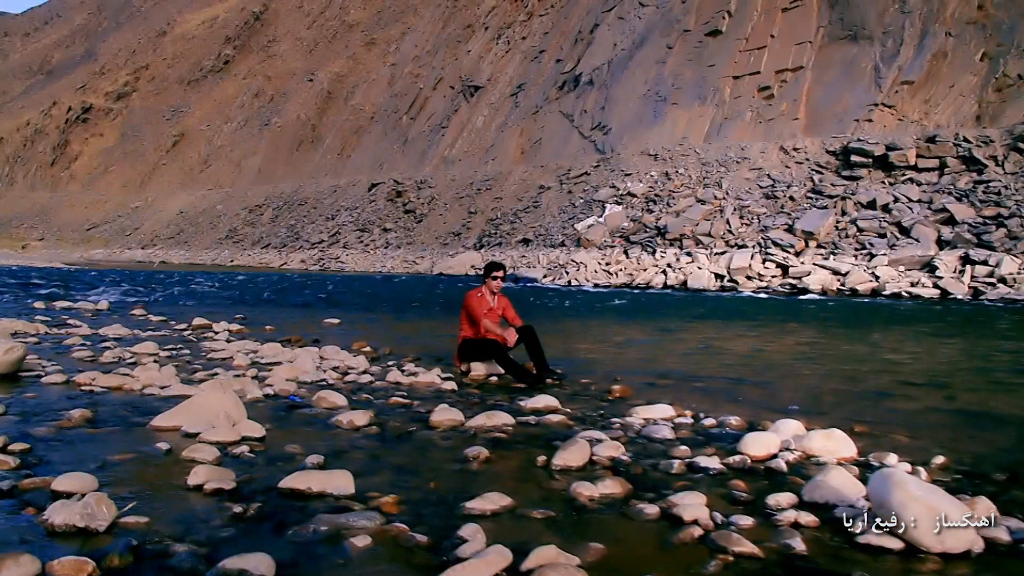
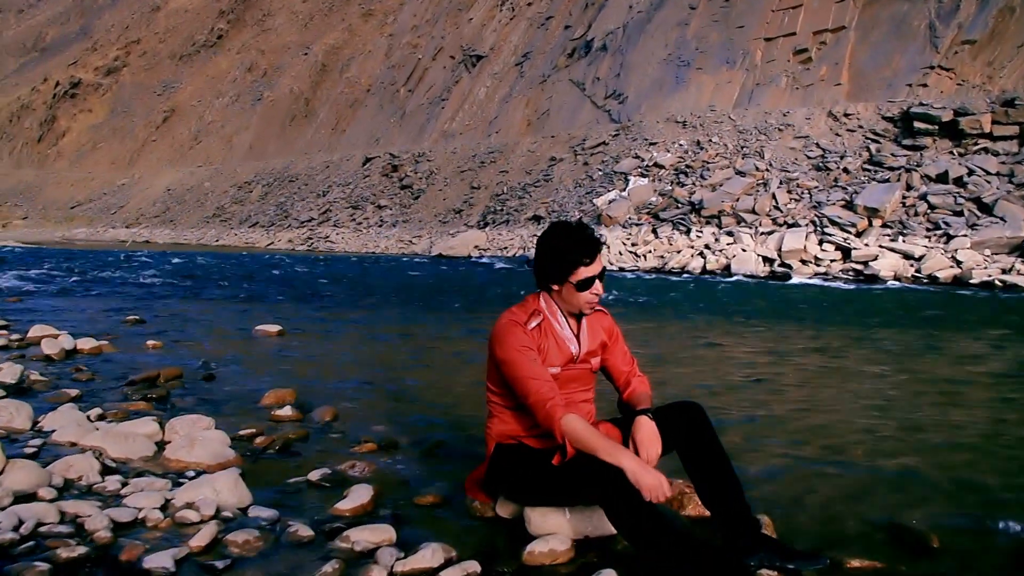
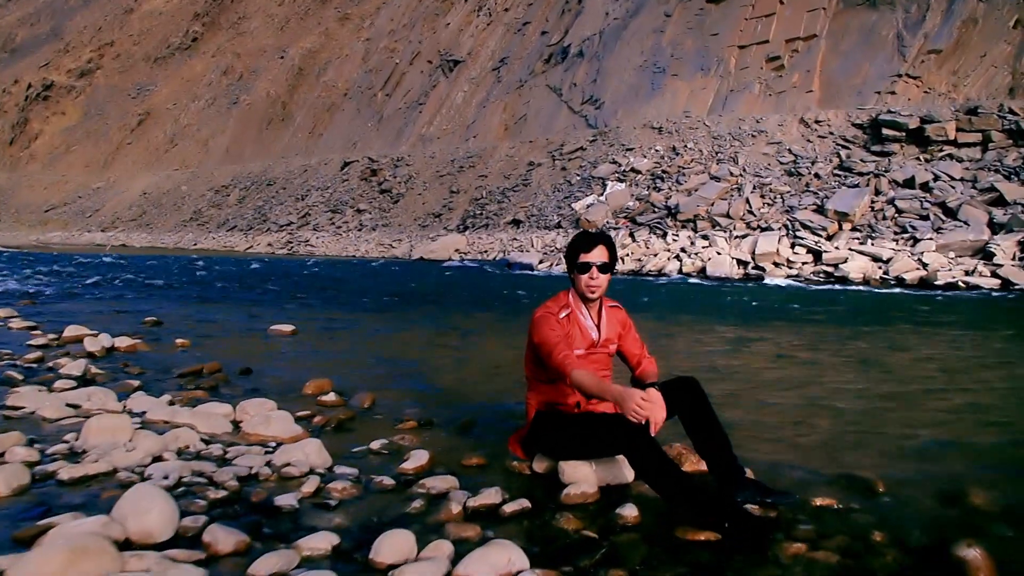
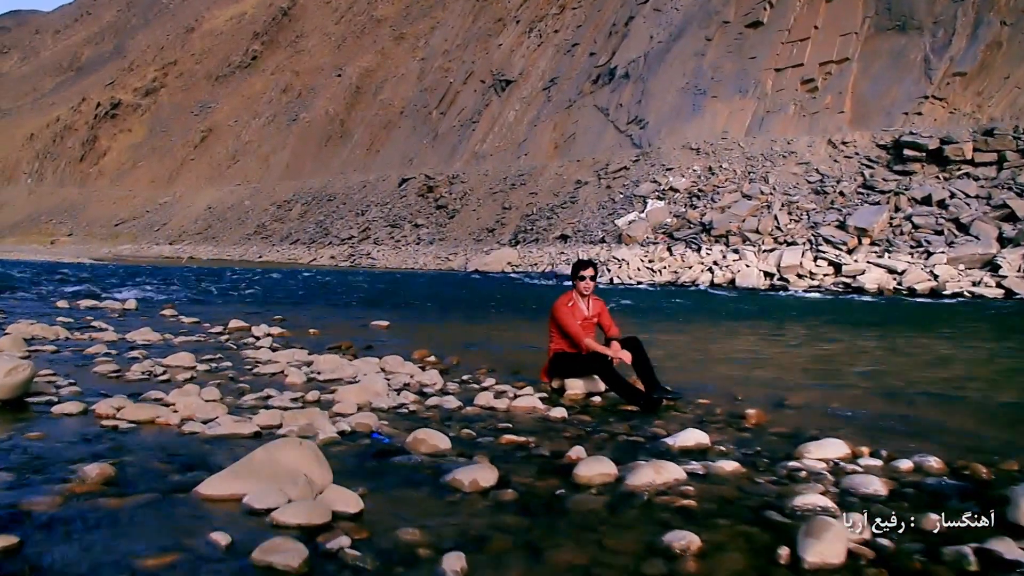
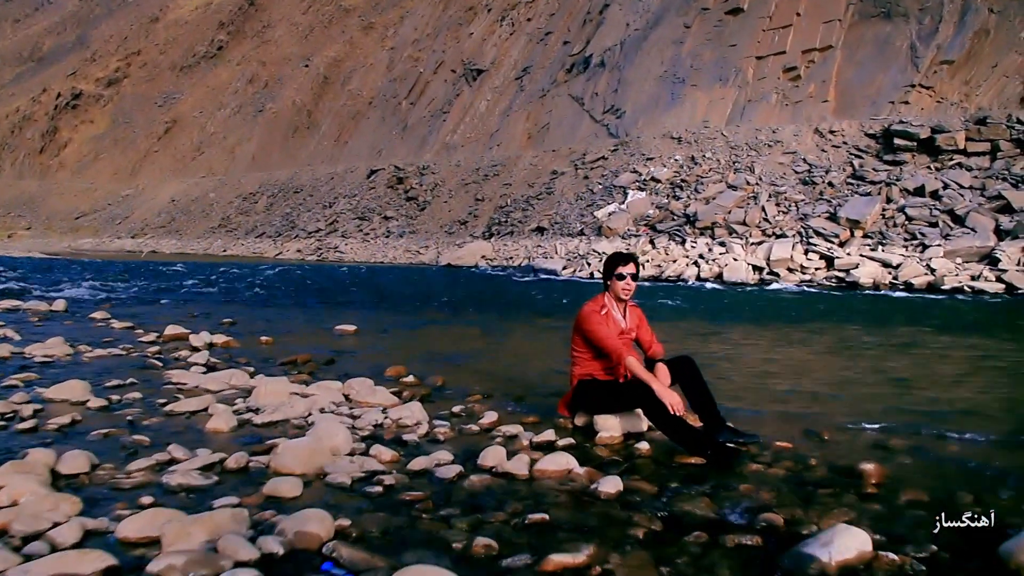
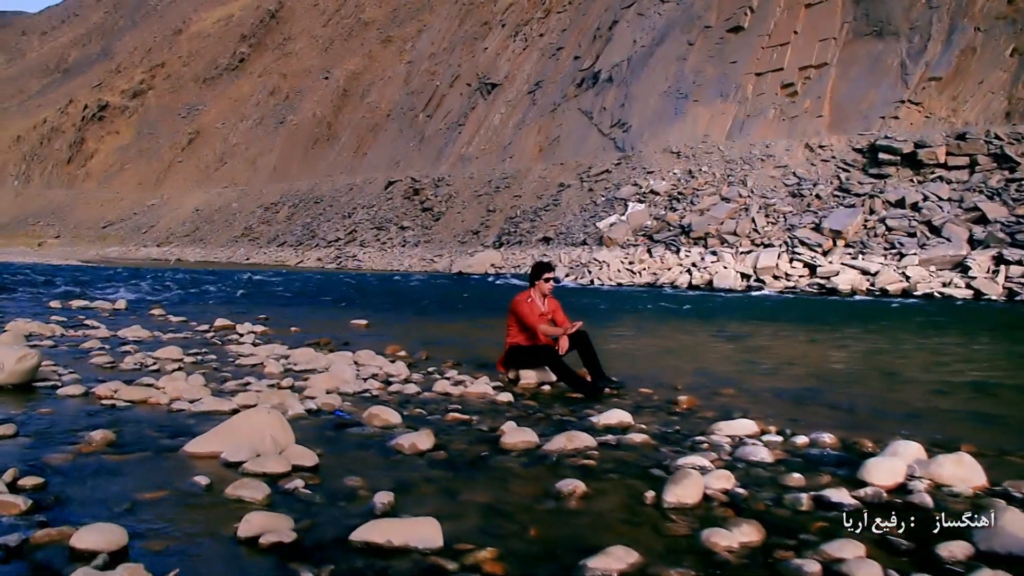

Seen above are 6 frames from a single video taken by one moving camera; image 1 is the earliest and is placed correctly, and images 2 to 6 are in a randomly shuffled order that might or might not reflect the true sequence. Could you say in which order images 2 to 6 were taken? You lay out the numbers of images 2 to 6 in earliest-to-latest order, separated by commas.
6, 4, 5, 3, 2
